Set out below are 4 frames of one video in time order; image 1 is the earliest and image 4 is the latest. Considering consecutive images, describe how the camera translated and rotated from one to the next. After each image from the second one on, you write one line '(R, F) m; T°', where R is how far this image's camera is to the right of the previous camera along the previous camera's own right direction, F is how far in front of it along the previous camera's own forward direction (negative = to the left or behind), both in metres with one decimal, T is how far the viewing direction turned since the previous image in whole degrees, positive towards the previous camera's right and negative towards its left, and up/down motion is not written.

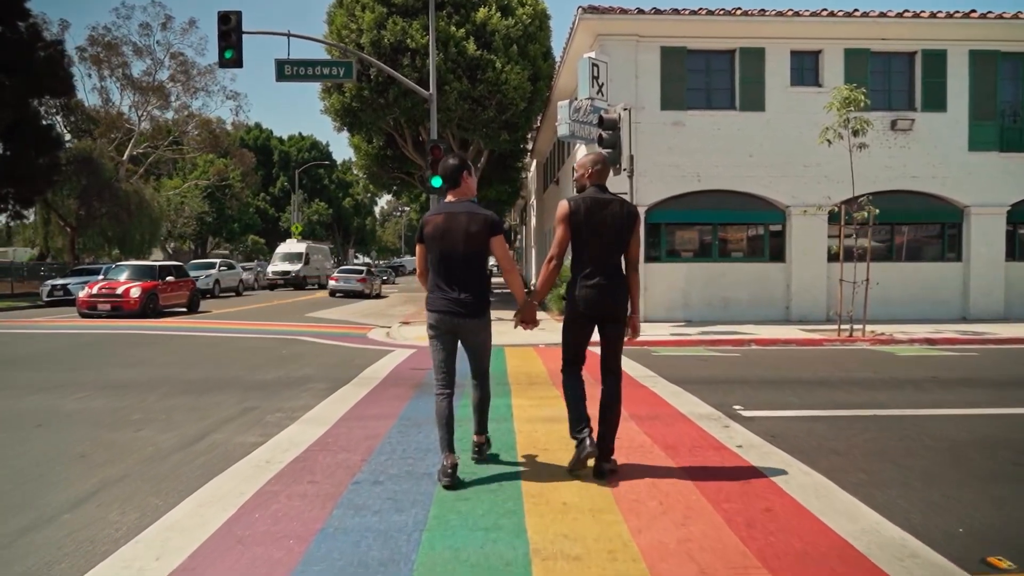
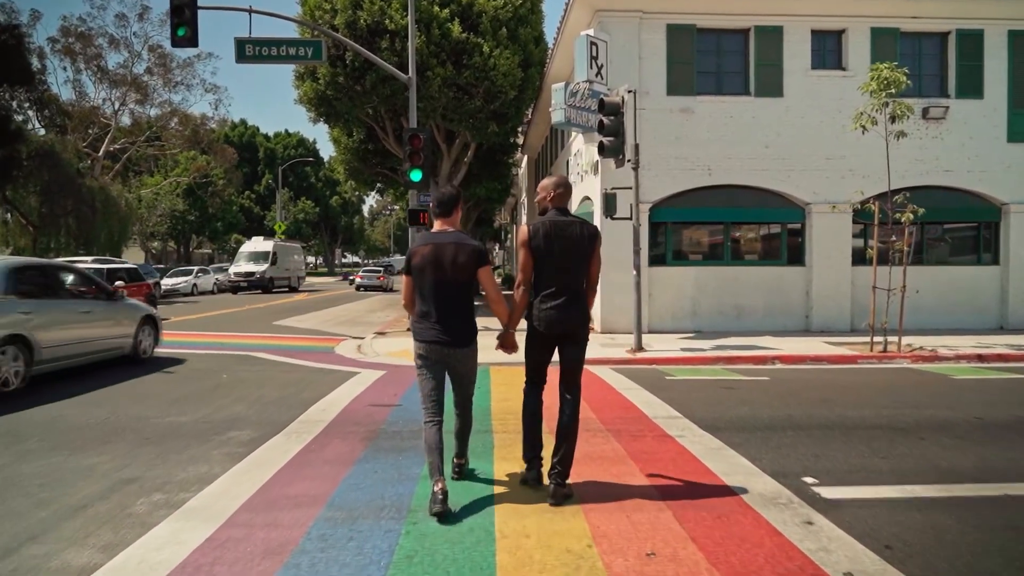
(+0.1, +2.1) m; +1°
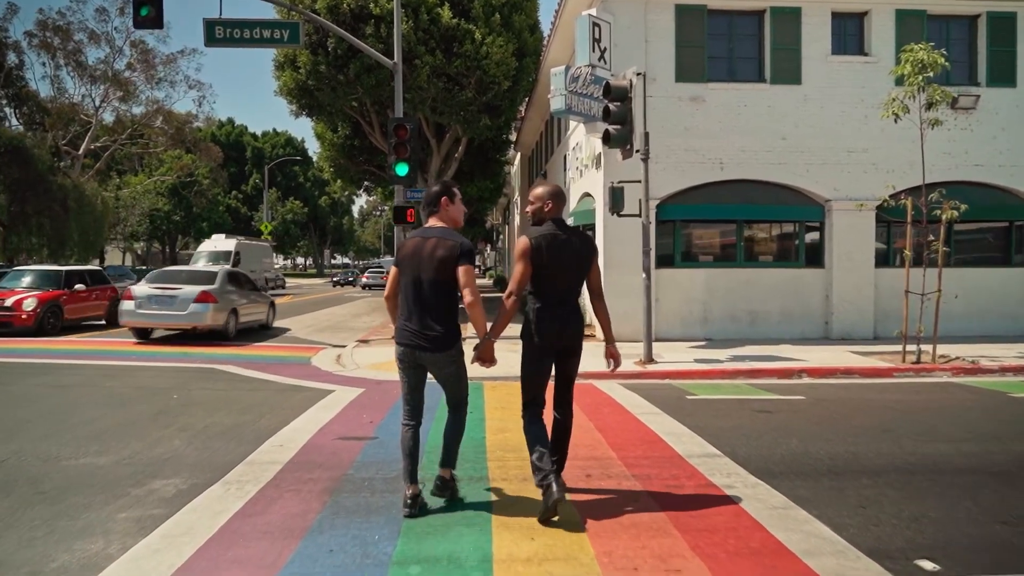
(-0.1, +1.4) m; +1°
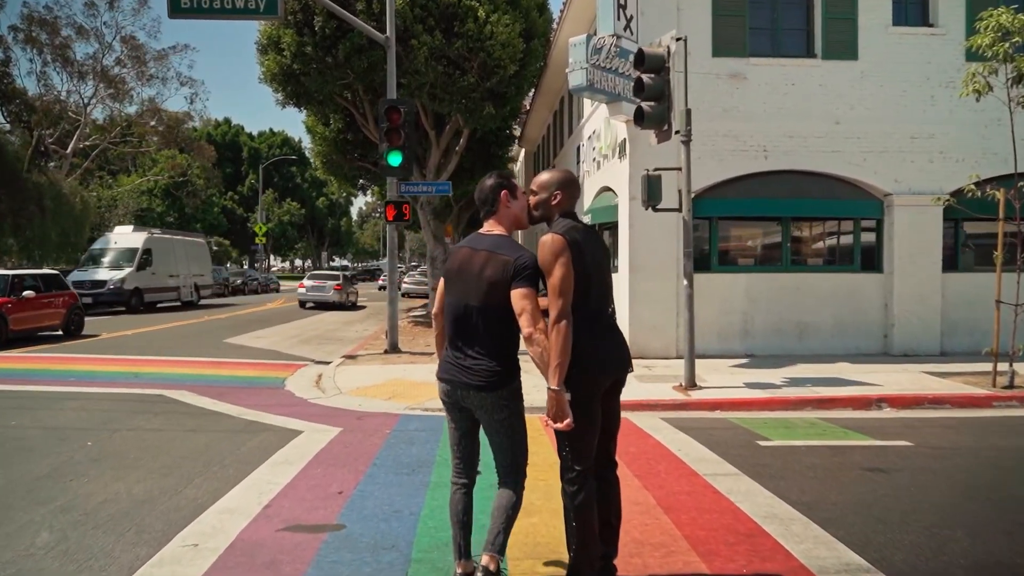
(-0.2, +2.2) m; 0°
